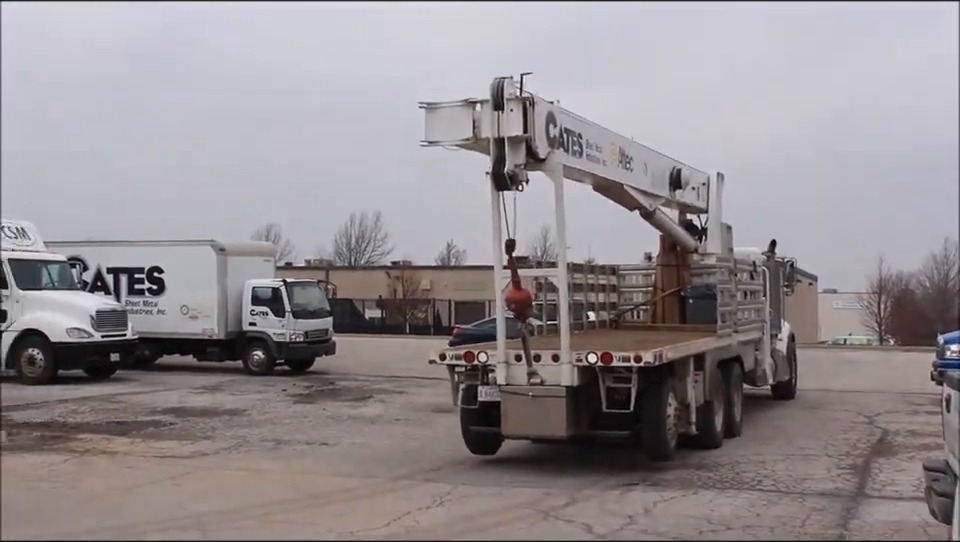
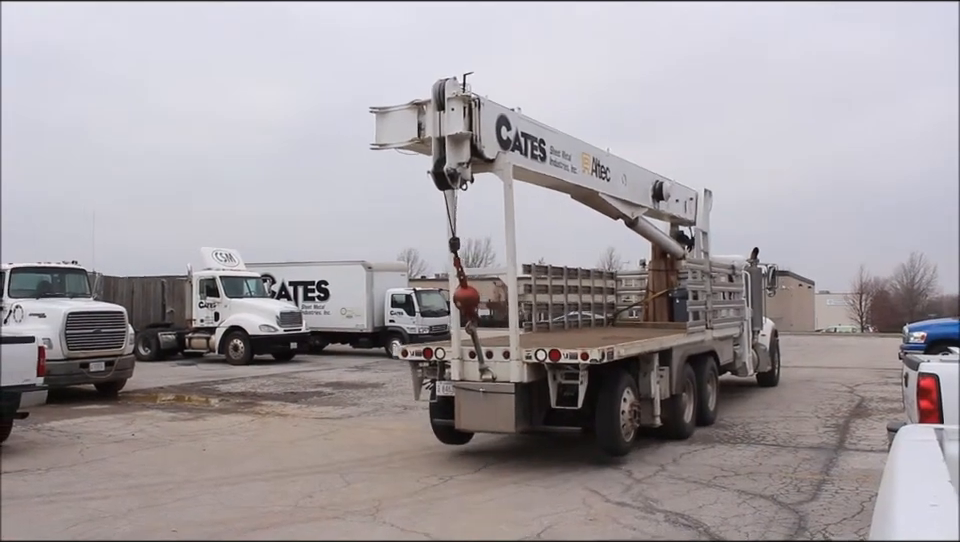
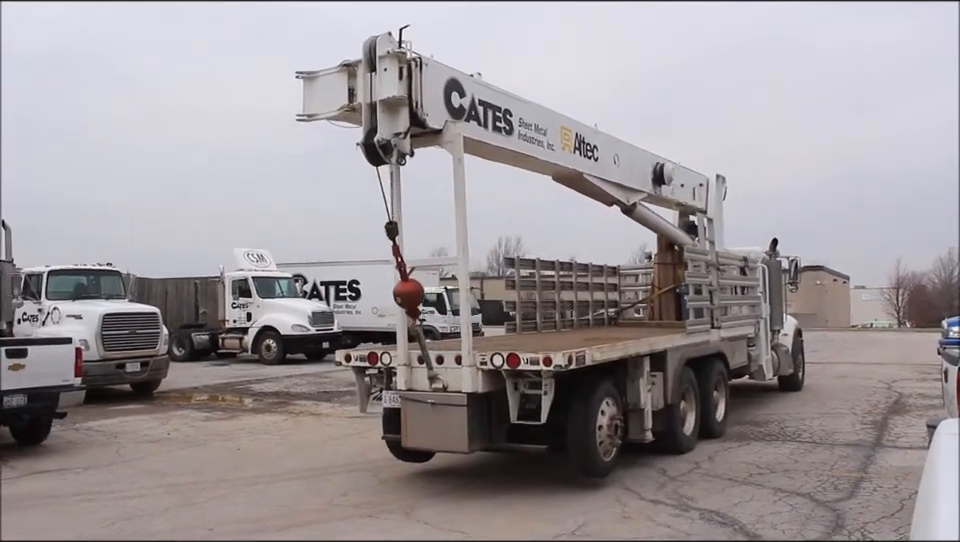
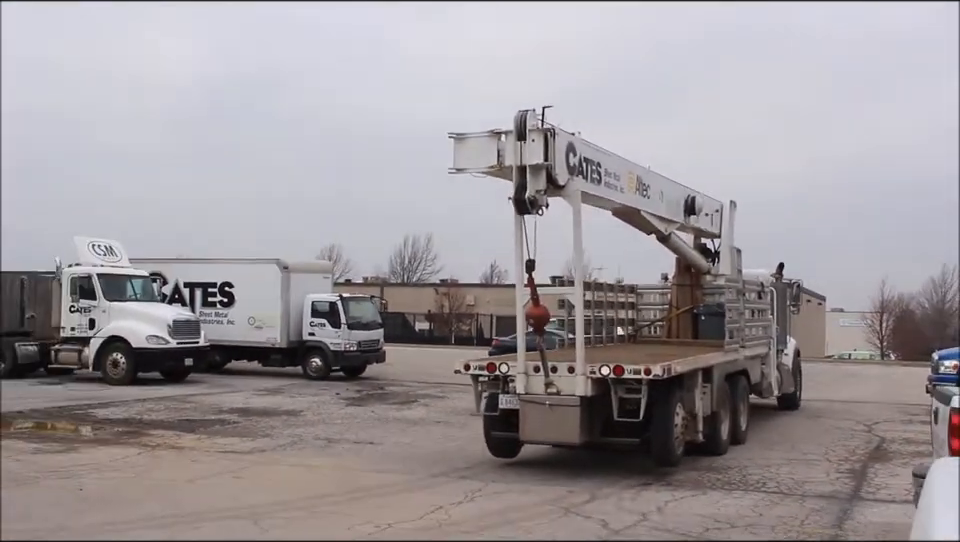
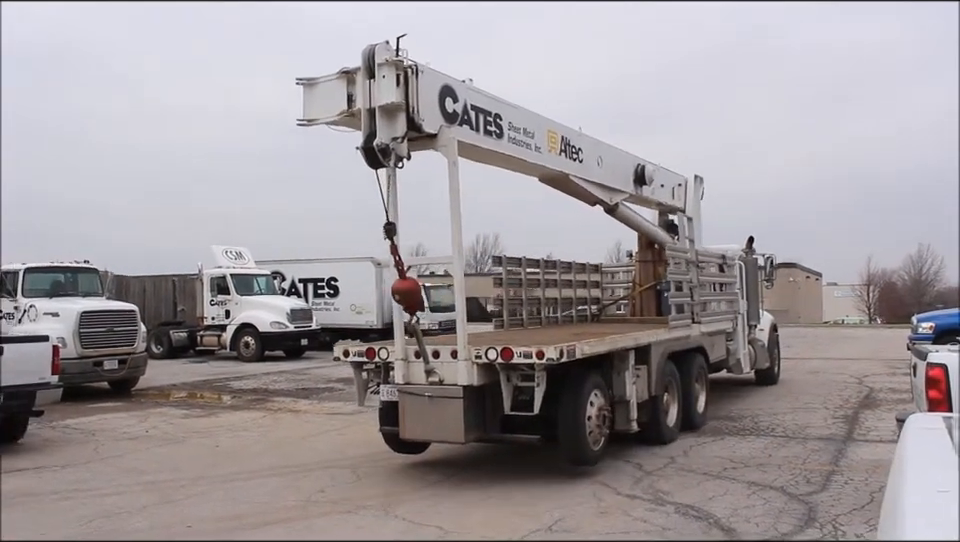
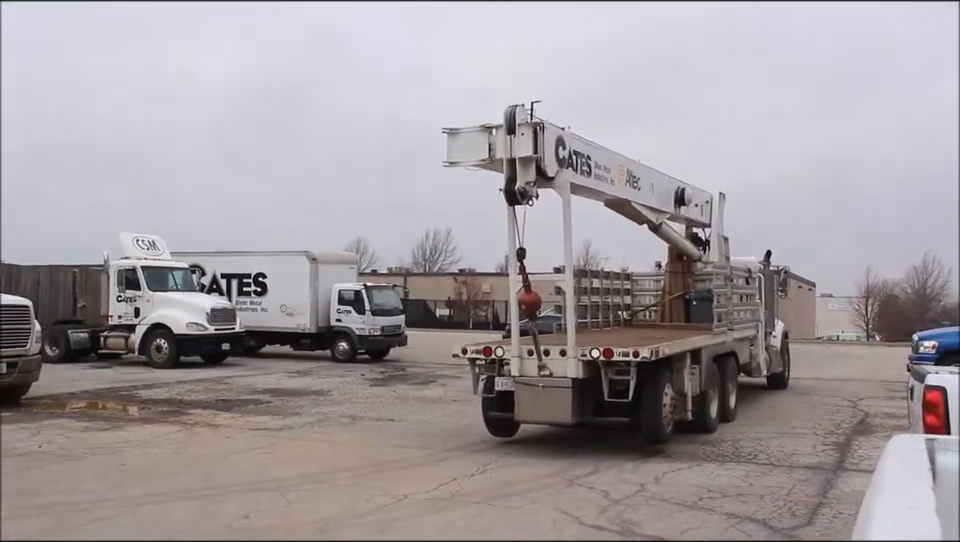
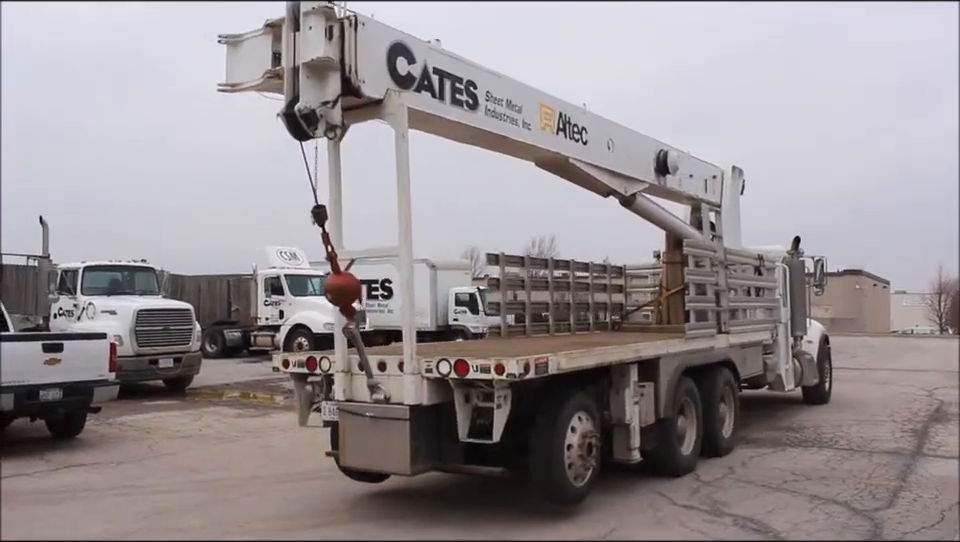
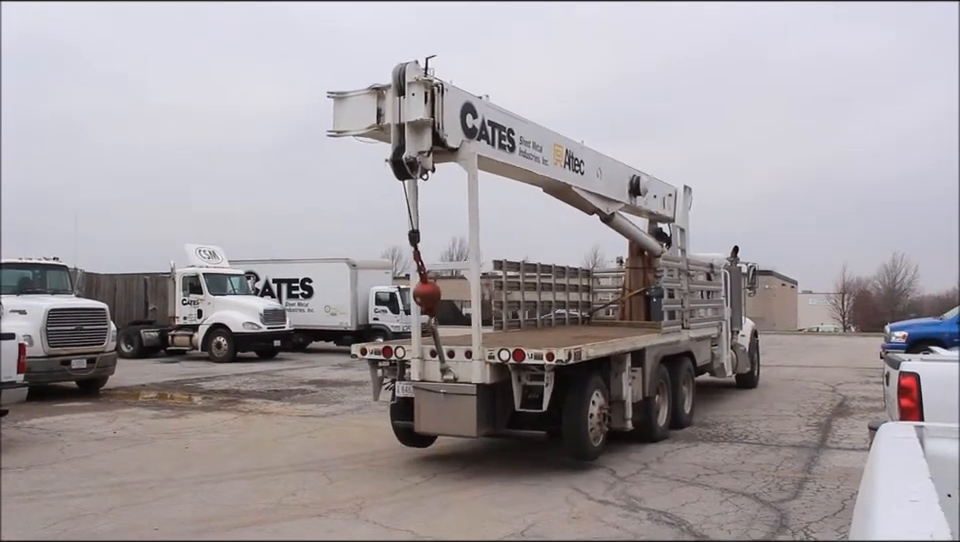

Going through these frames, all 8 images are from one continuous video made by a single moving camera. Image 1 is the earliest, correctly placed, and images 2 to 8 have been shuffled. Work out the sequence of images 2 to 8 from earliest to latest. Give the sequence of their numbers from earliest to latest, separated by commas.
4, 6, 2, 8, 5, 3, 7
